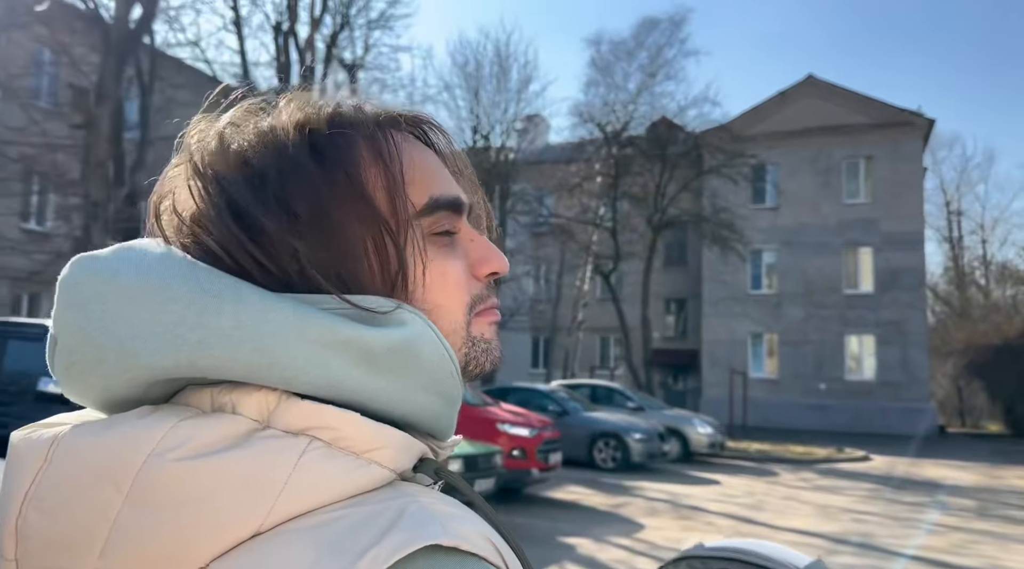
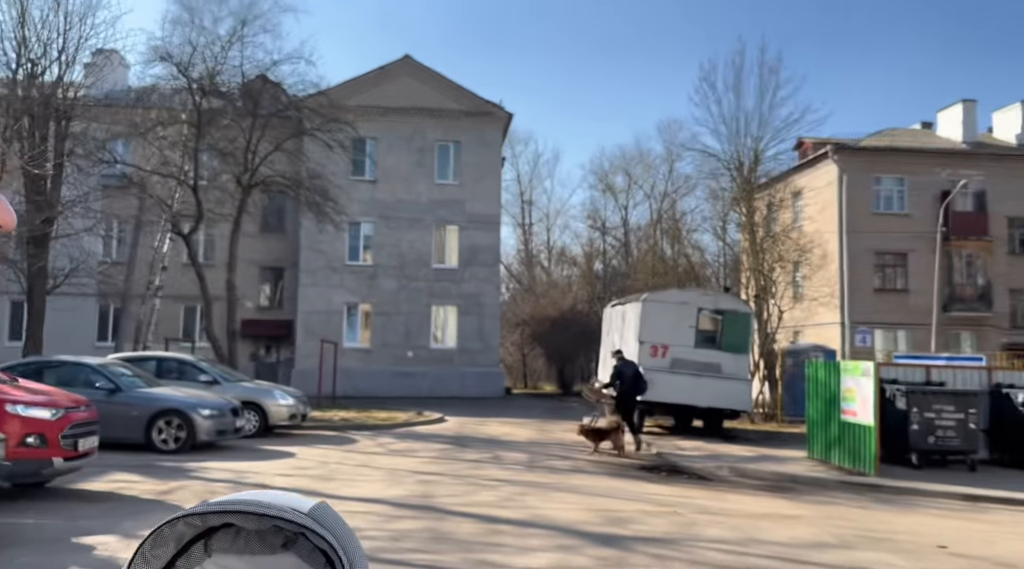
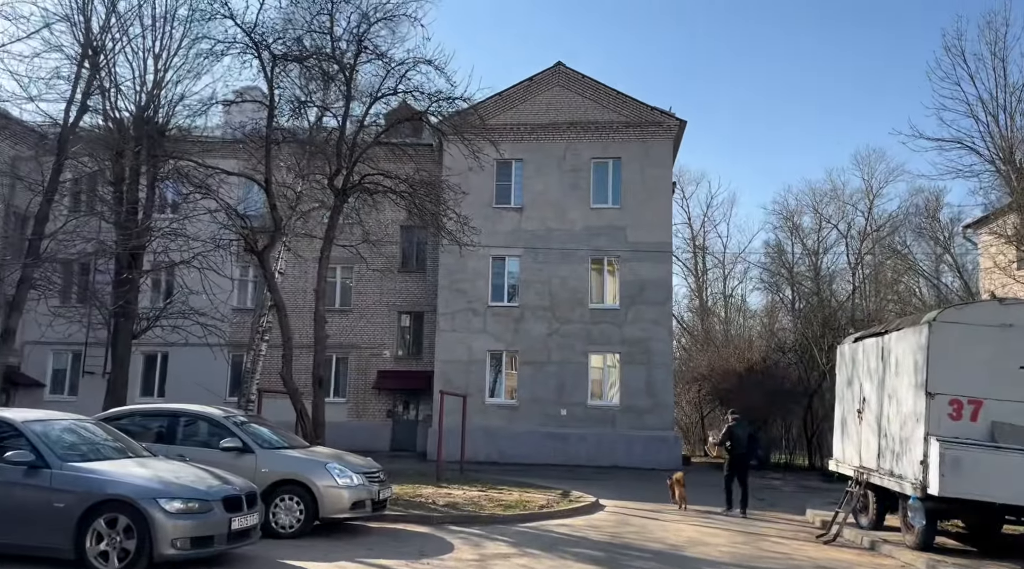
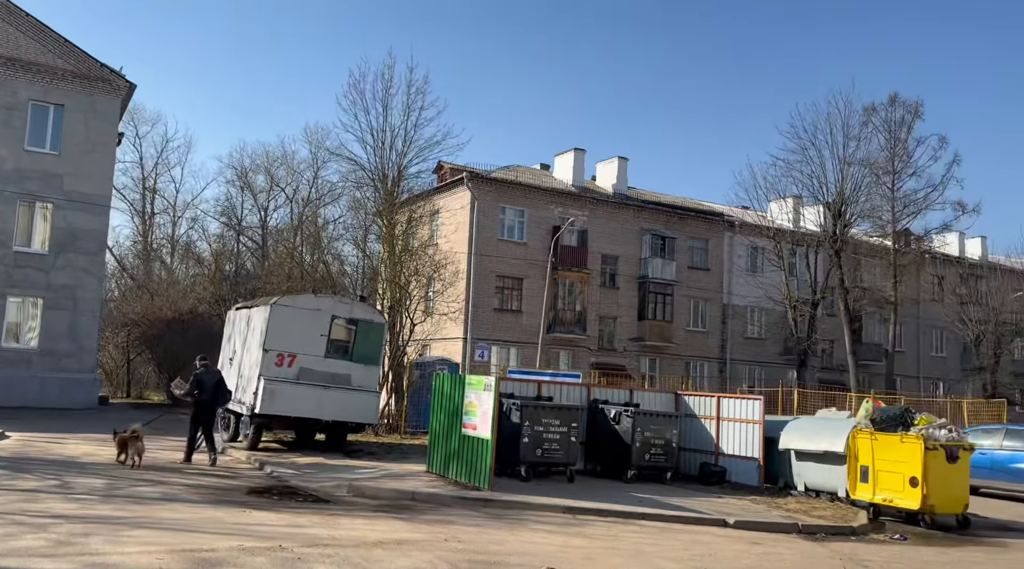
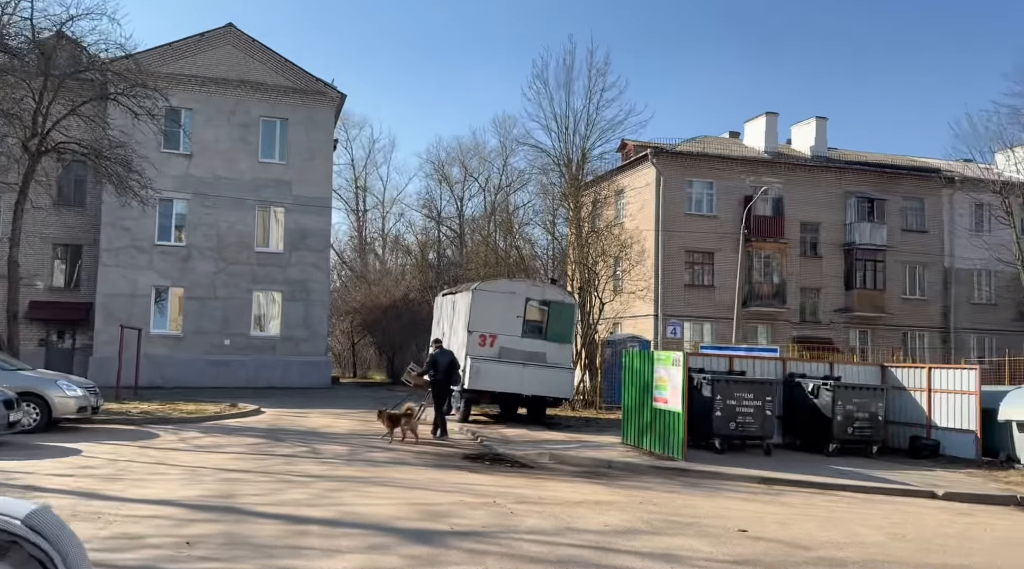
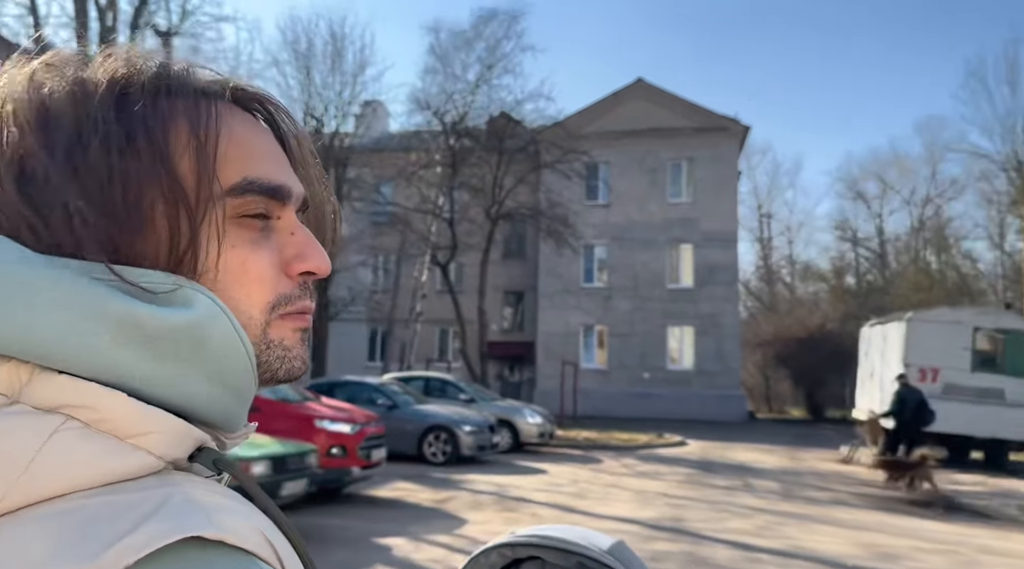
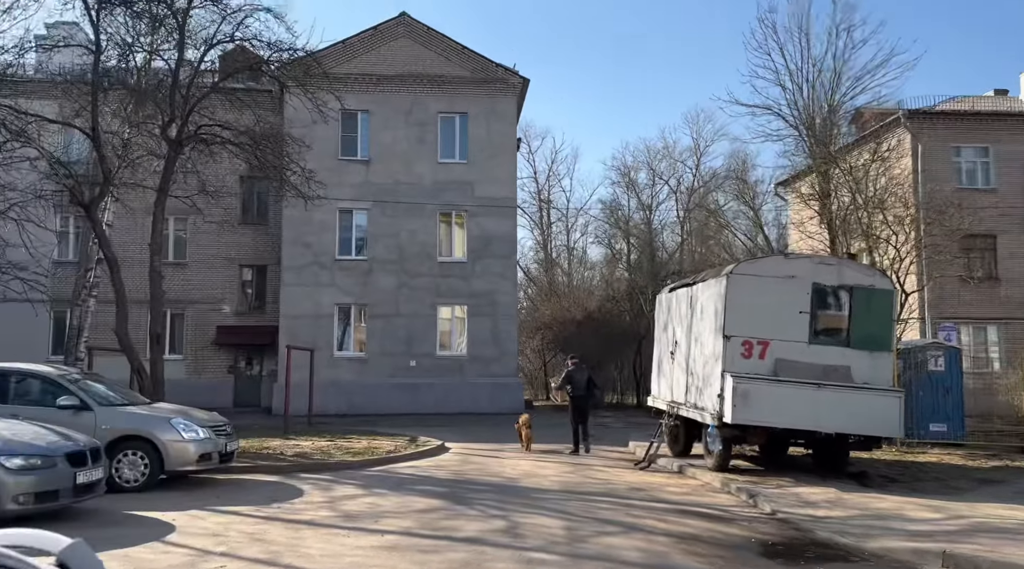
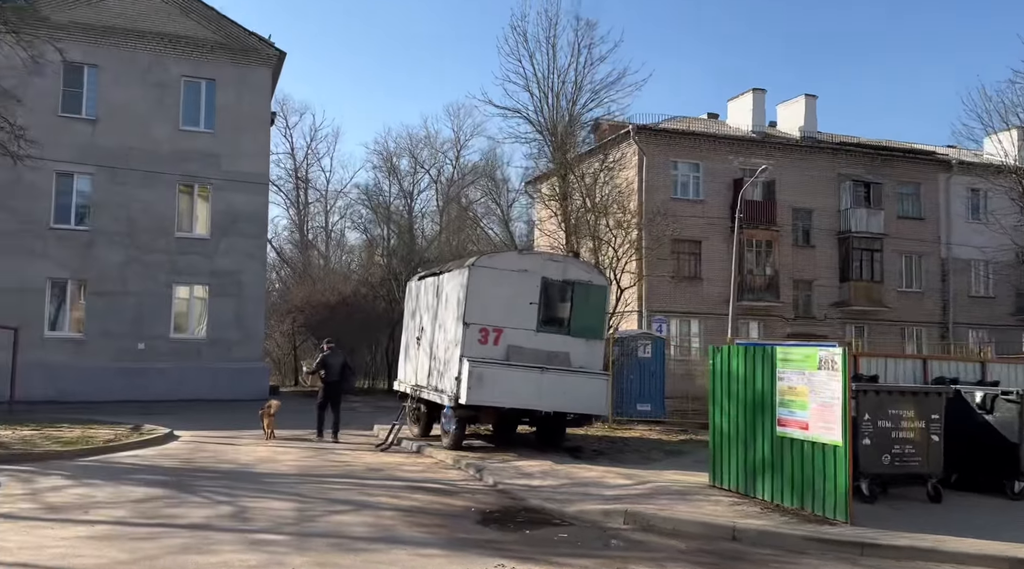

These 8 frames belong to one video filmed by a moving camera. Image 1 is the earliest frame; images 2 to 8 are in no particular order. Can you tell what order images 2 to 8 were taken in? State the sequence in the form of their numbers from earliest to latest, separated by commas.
6, 2, 5, 4, 8, 7, 3
